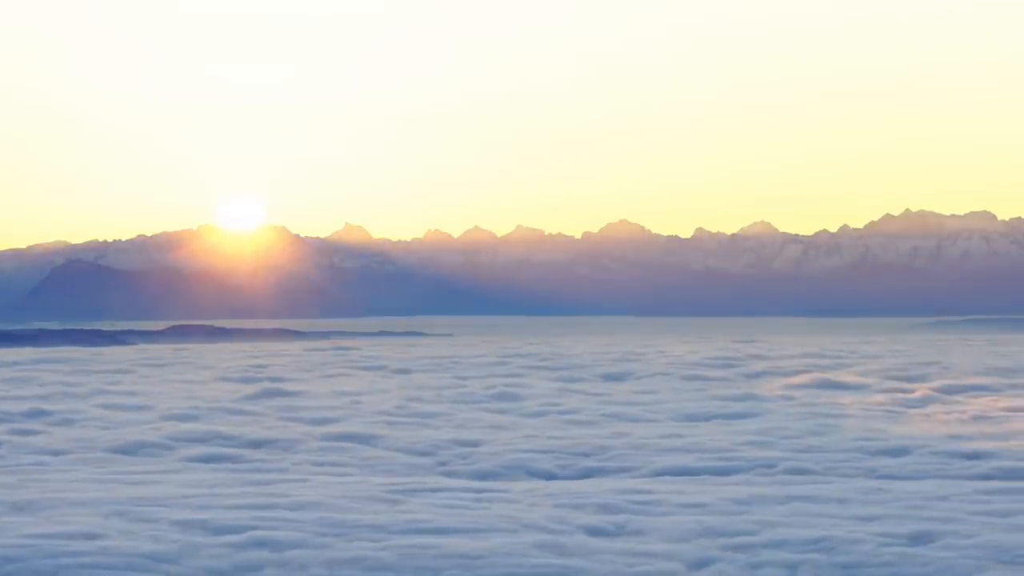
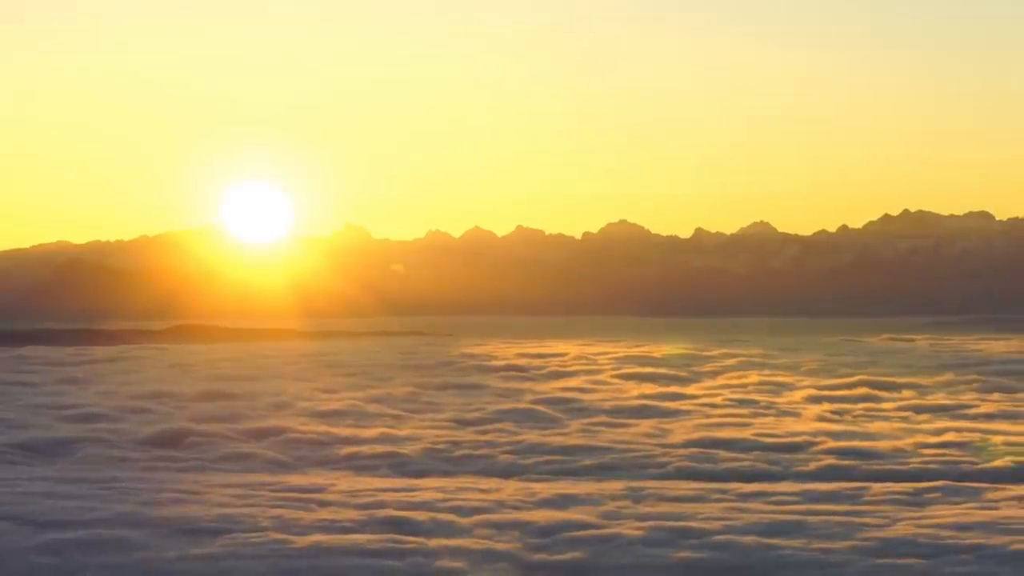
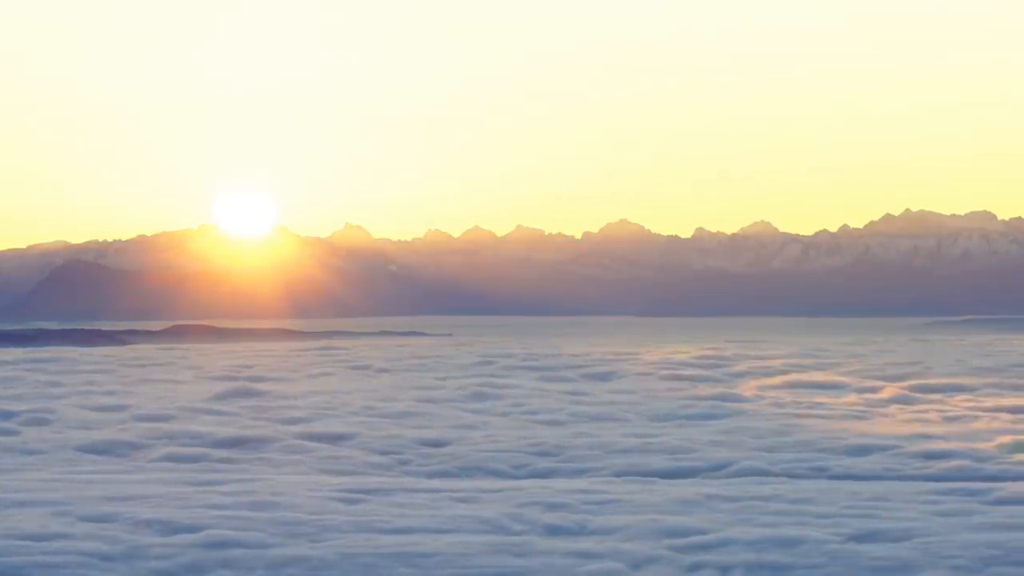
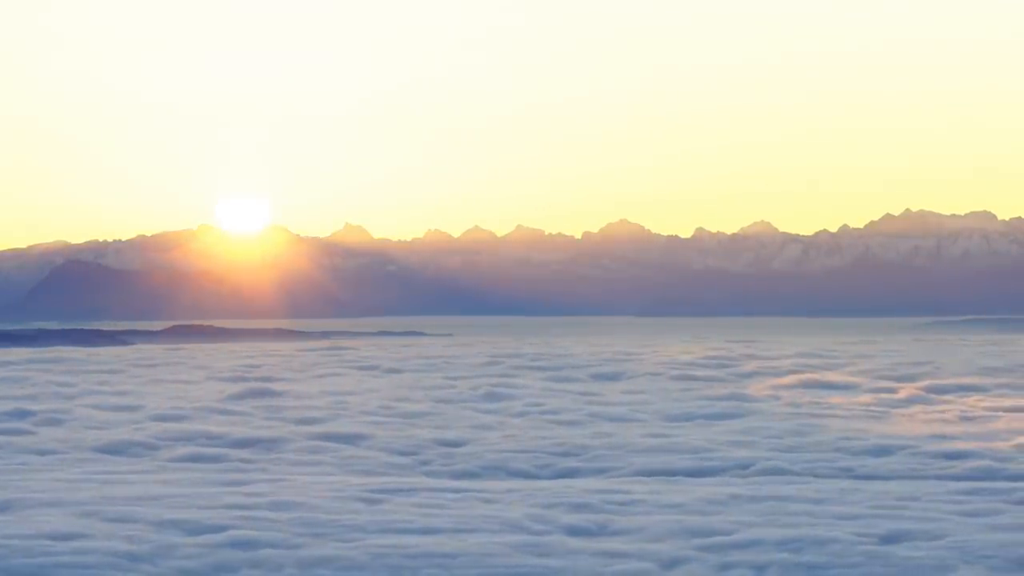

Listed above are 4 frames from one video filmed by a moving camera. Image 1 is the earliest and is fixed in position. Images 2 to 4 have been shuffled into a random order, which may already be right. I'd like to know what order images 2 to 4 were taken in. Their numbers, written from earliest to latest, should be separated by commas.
4, 3, 2
